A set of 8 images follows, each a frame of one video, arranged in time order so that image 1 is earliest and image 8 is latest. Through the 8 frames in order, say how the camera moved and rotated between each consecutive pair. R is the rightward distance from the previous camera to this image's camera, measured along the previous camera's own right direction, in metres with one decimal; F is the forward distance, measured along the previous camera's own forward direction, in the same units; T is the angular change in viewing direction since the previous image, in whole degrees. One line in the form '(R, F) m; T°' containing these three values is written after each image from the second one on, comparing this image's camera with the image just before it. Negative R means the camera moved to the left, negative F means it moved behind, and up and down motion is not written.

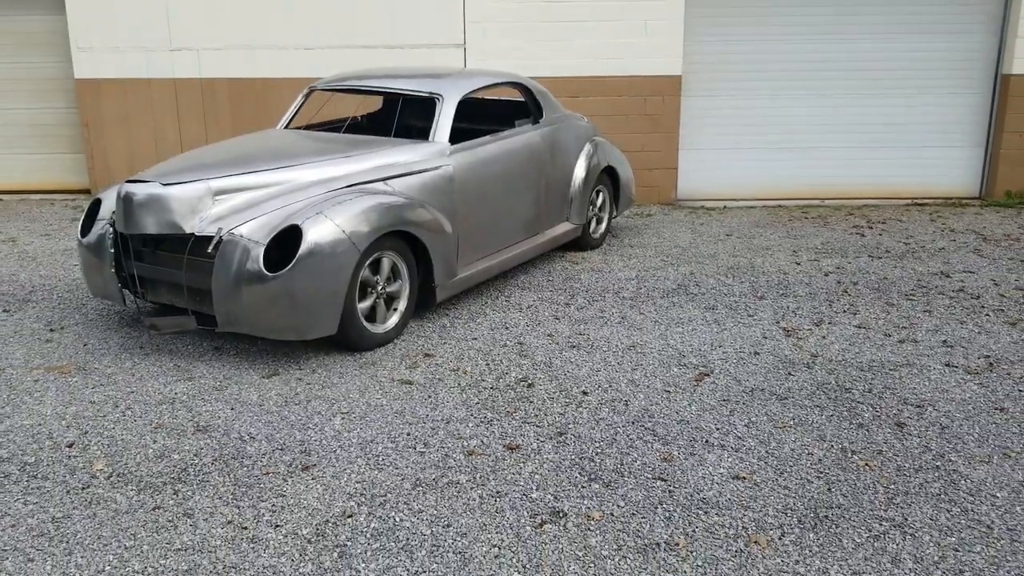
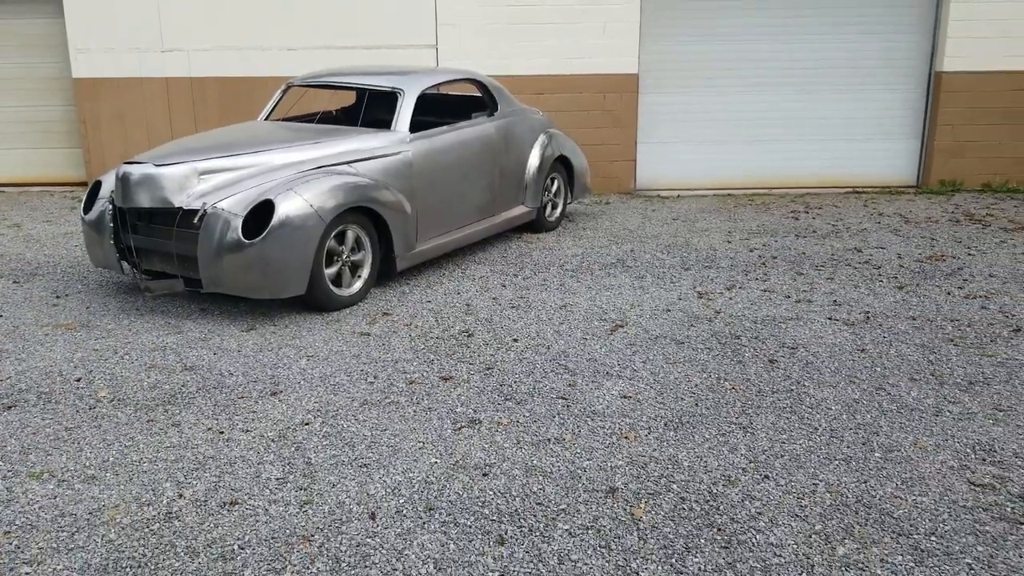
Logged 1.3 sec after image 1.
(+0.3, -0.7) m; 0°
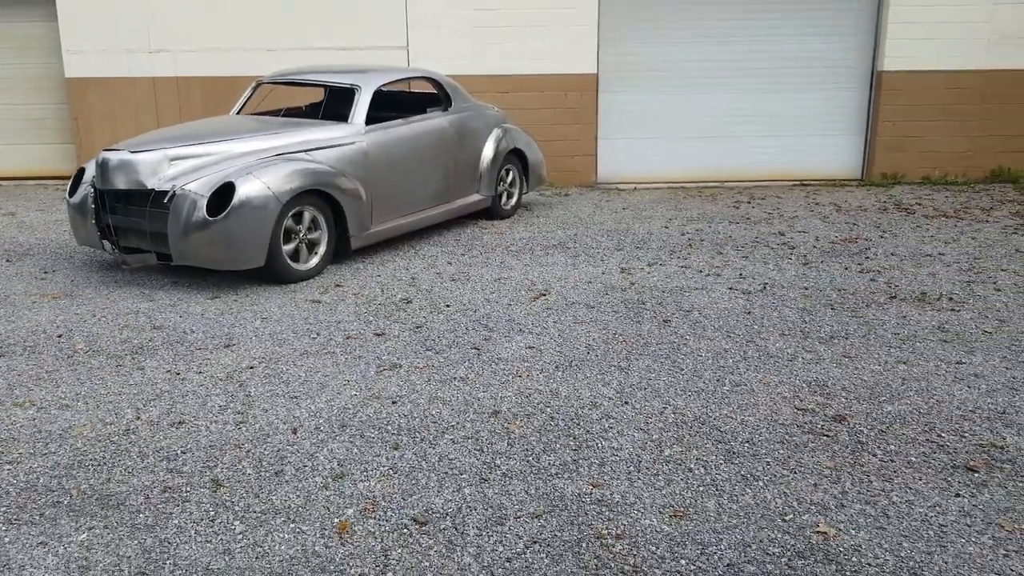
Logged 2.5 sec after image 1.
(+0.5, -0.7) m; 0°
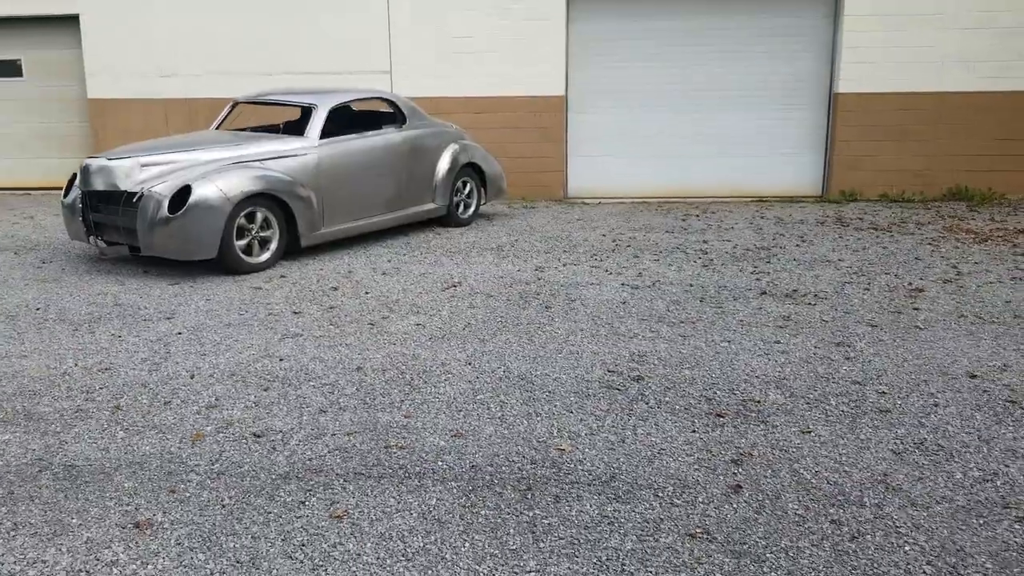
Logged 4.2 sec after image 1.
(+1.1, -0.8) m; -3°
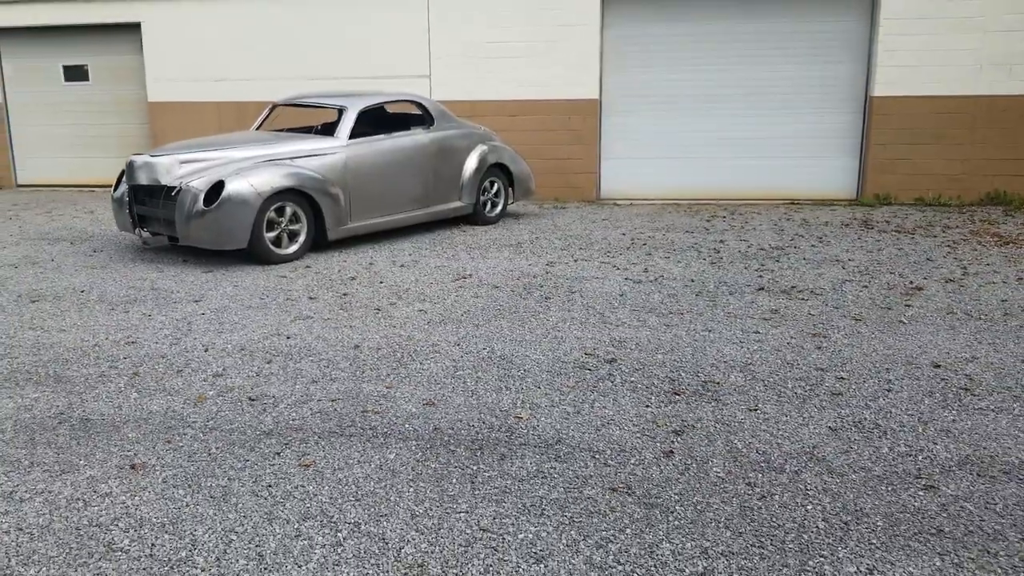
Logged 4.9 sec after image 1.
(+0.5, -0.3) m; -4°
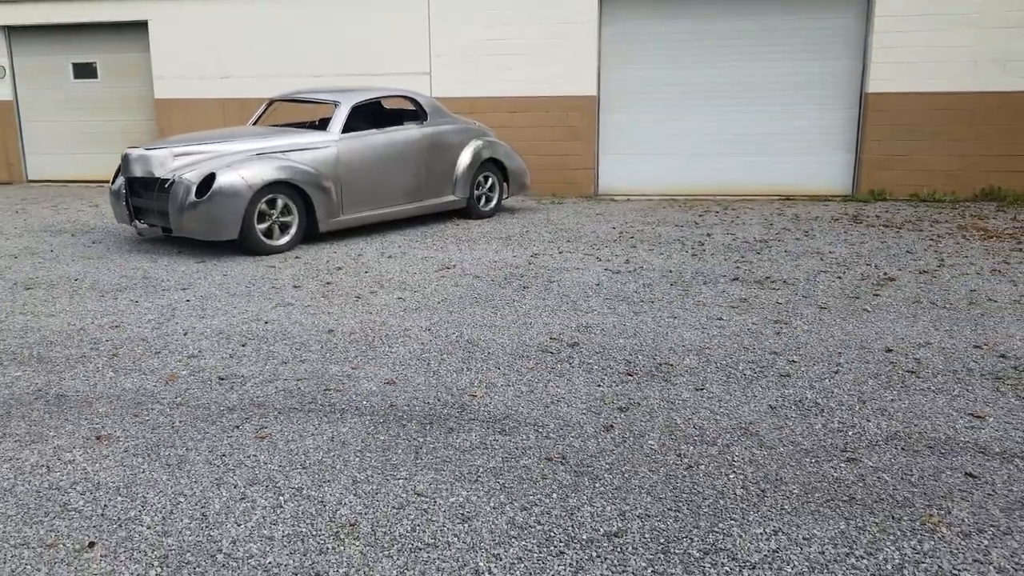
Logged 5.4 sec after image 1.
(+0.3, -0.2) m; -1°
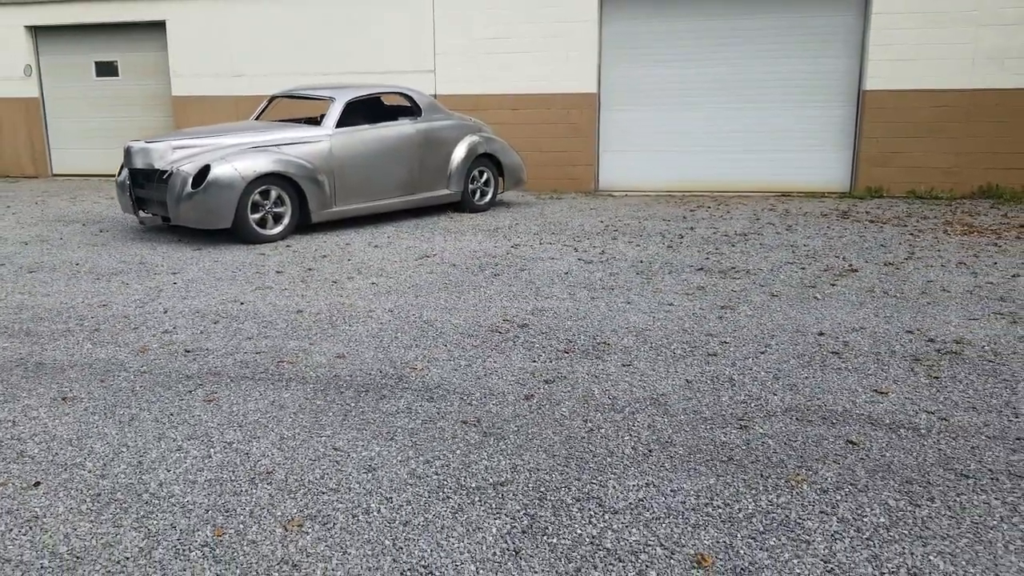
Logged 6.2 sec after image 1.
(+0.5, -0.3) m; -2°
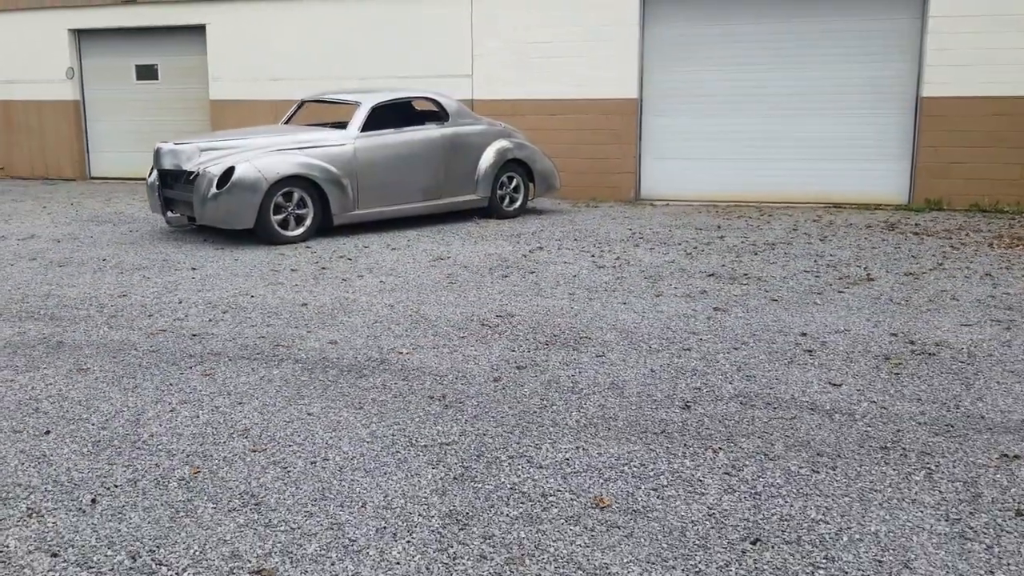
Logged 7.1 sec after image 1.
(+0.2, 0.0) m; -3°
